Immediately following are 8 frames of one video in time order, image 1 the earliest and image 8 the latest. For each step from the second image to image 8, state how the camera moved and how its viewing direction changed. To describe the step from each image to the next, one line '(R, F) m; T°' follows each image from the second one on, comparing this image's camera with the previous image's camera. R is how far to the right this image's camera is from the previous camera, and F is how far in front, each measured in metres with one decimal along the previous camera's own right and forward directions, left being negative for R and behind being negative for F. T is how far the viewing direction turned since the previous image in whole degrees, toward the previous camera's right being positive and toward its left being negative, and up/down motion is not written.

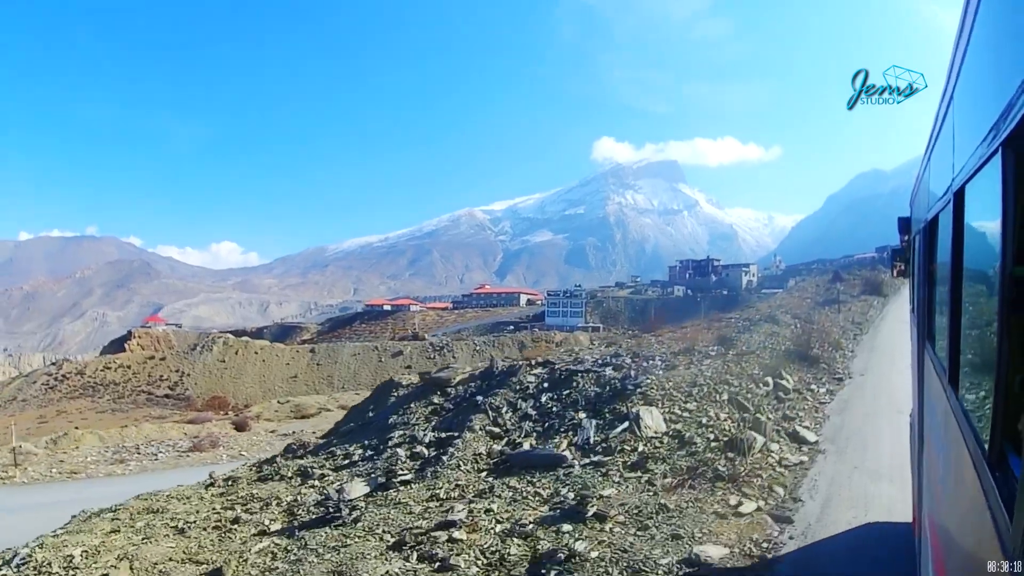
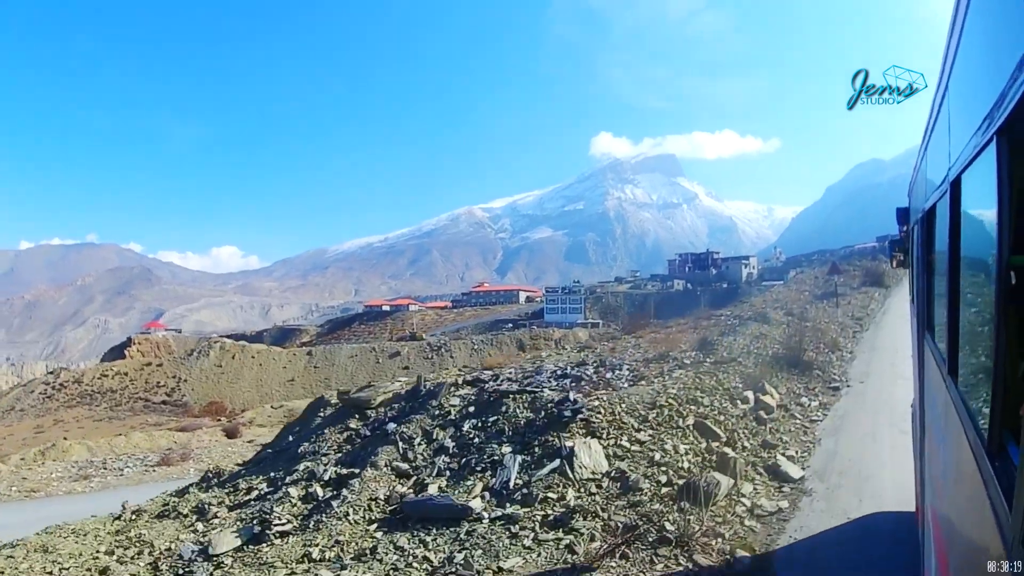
(+0.2, +0.3) m; 0°
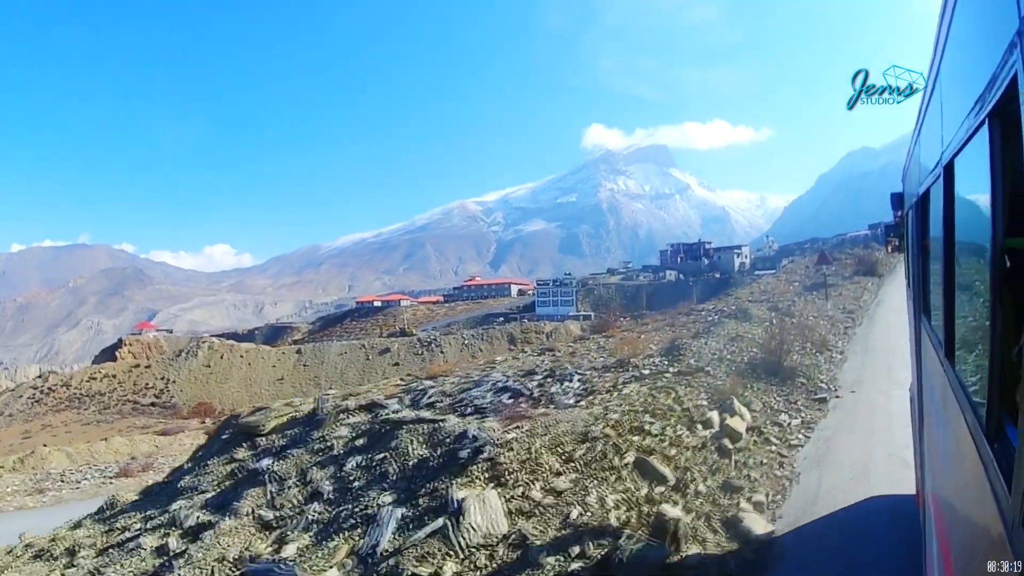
(+0.2, +0.3) m; 0°
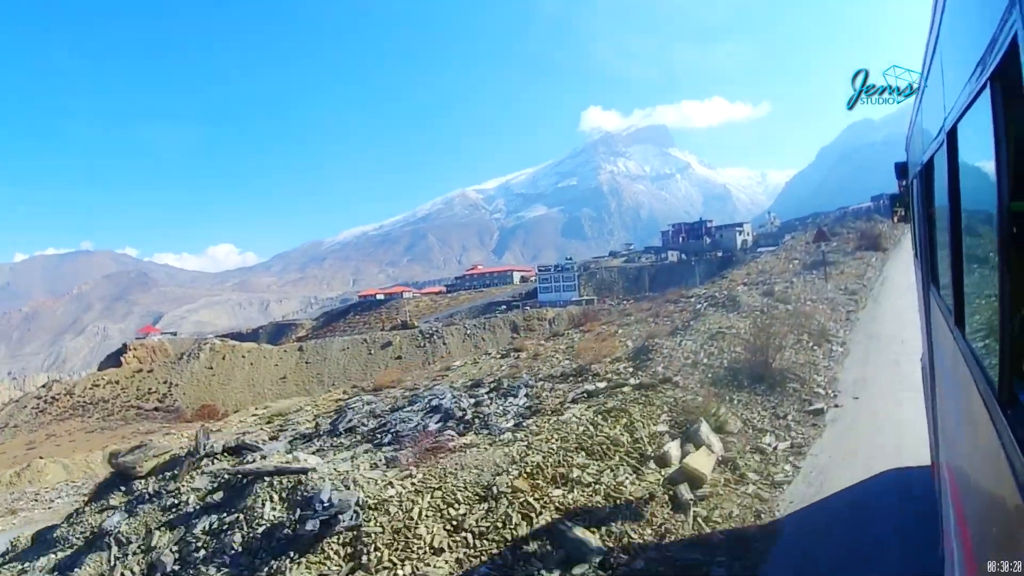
(+0.2, +0.3) m; 0°
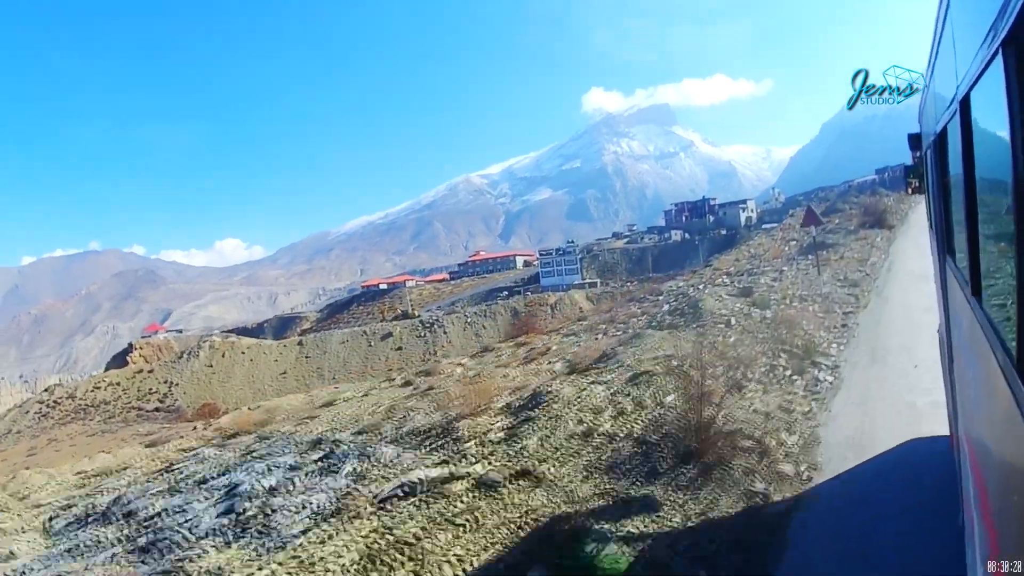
(+0.3, +0.8) m; -1°
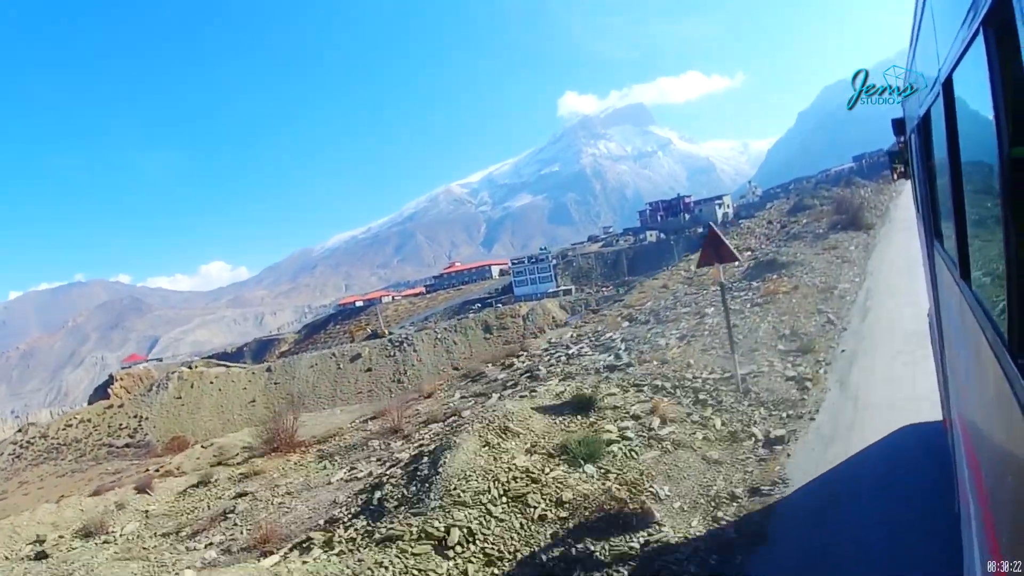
(+0.9, +0.5) m; +1°
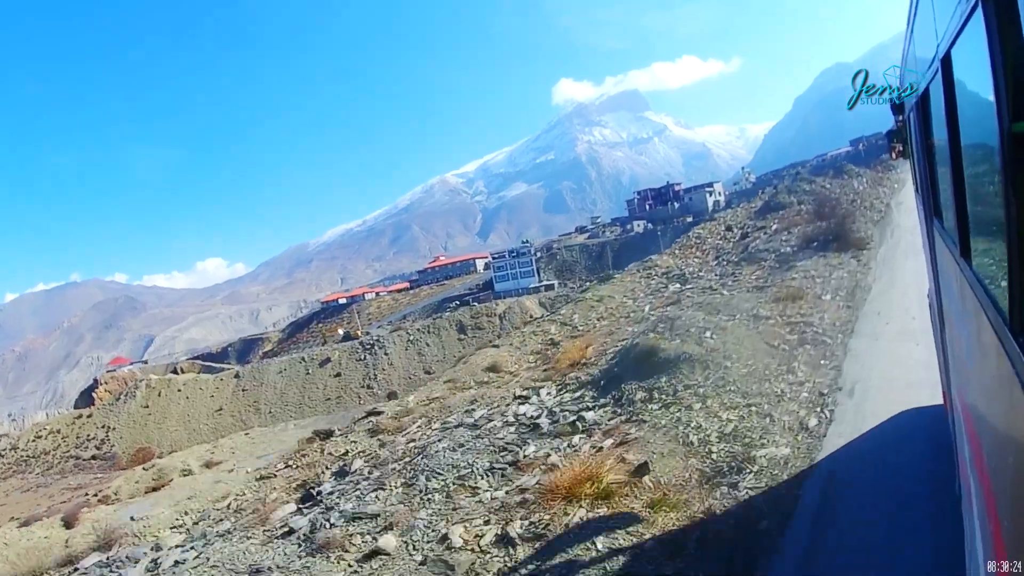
(+0.9, +1.2) m; 0°
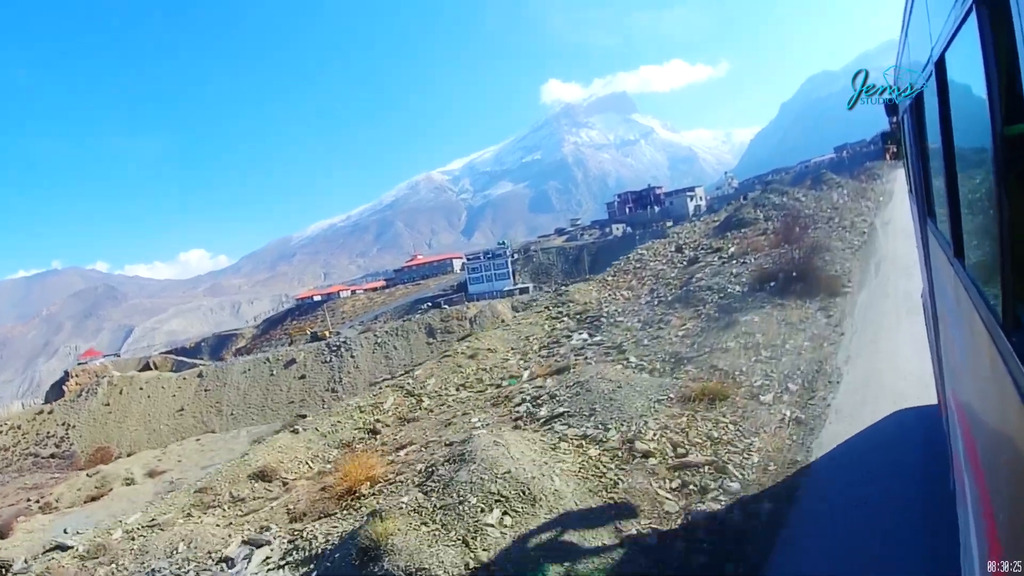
(+0.6, +0.3) m; +1°
